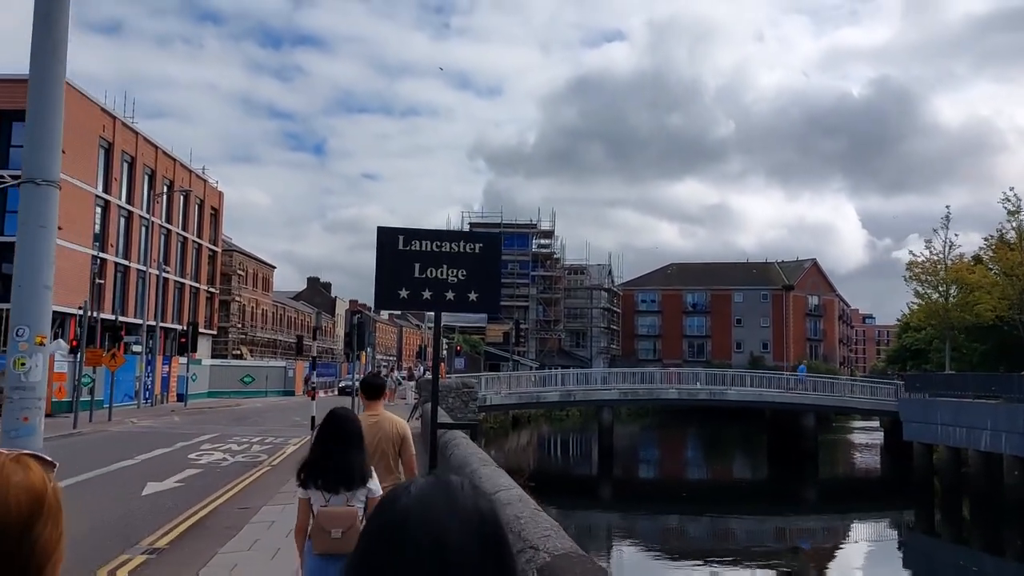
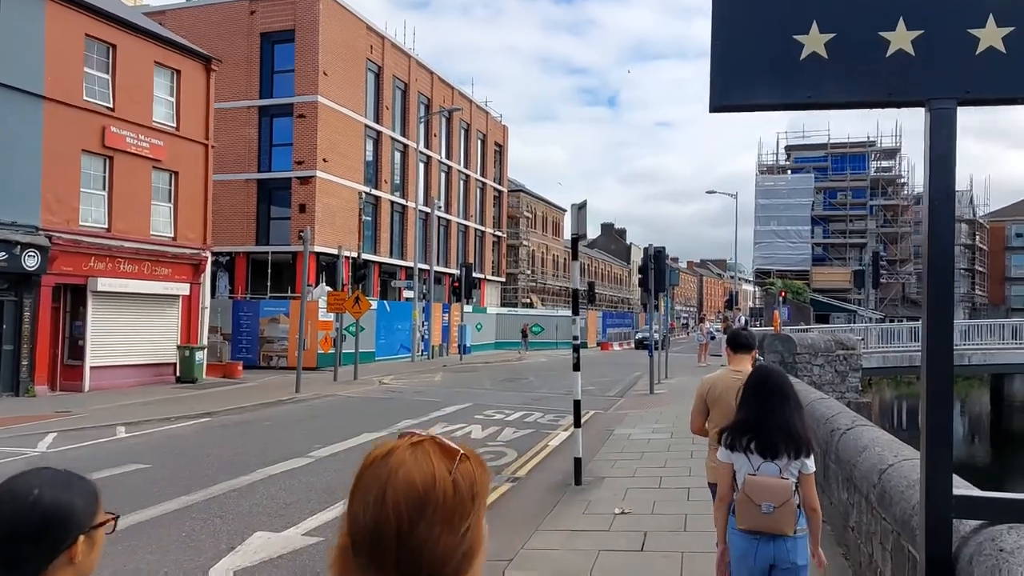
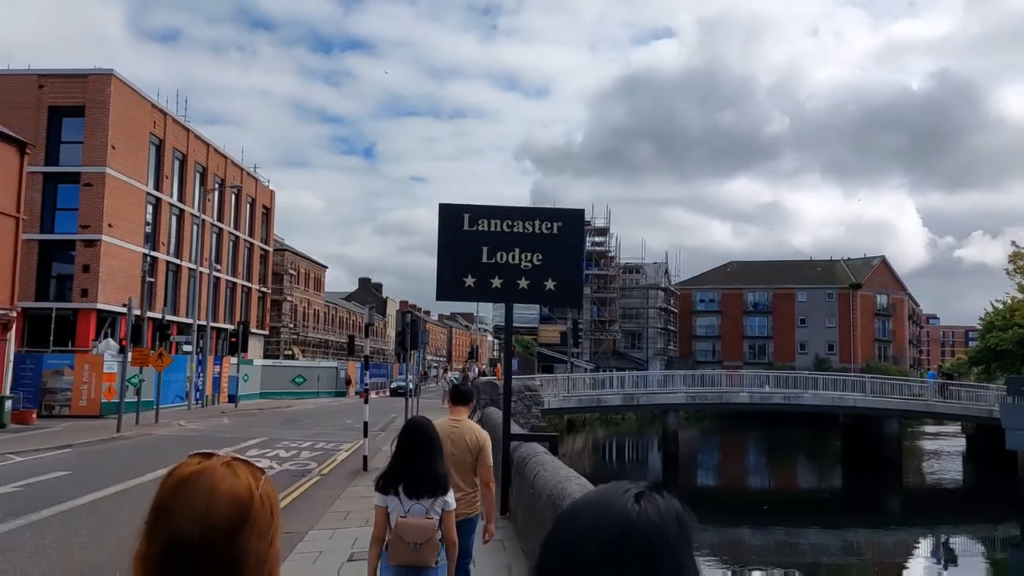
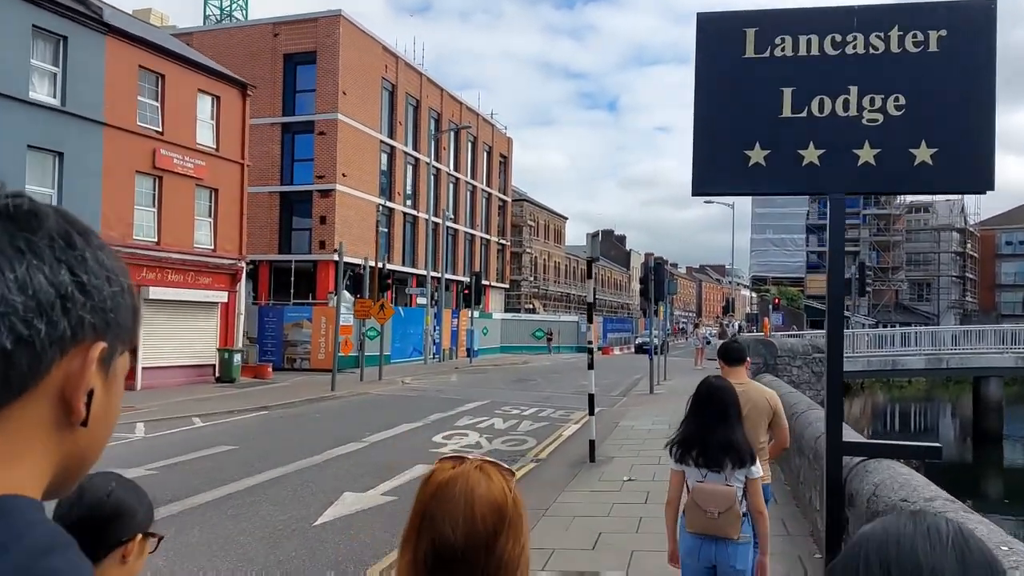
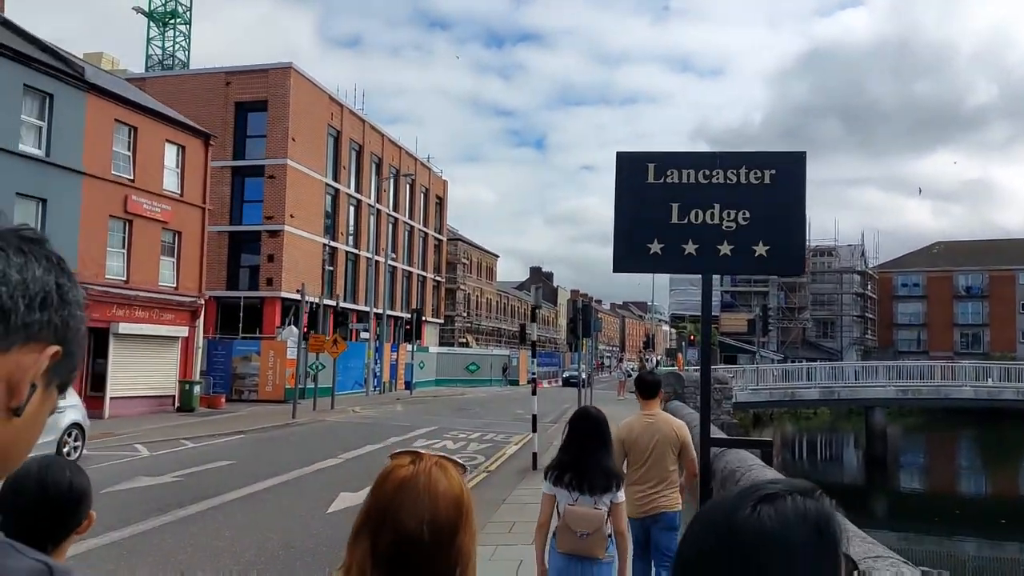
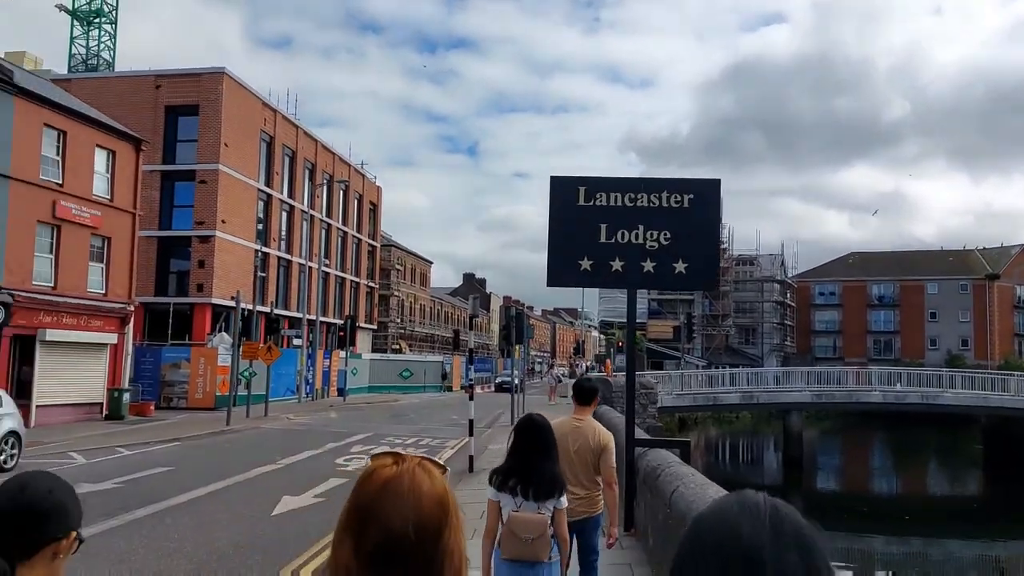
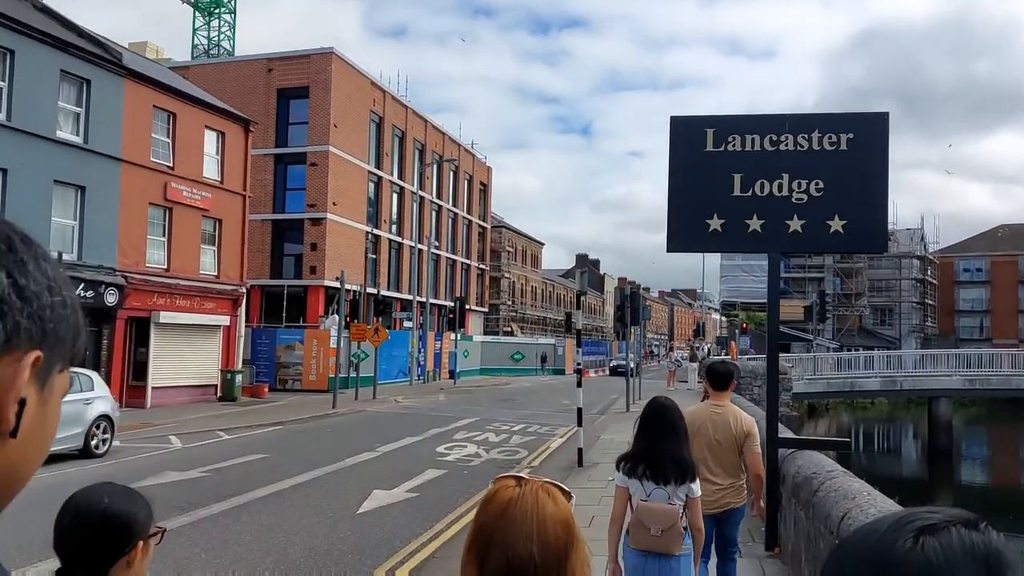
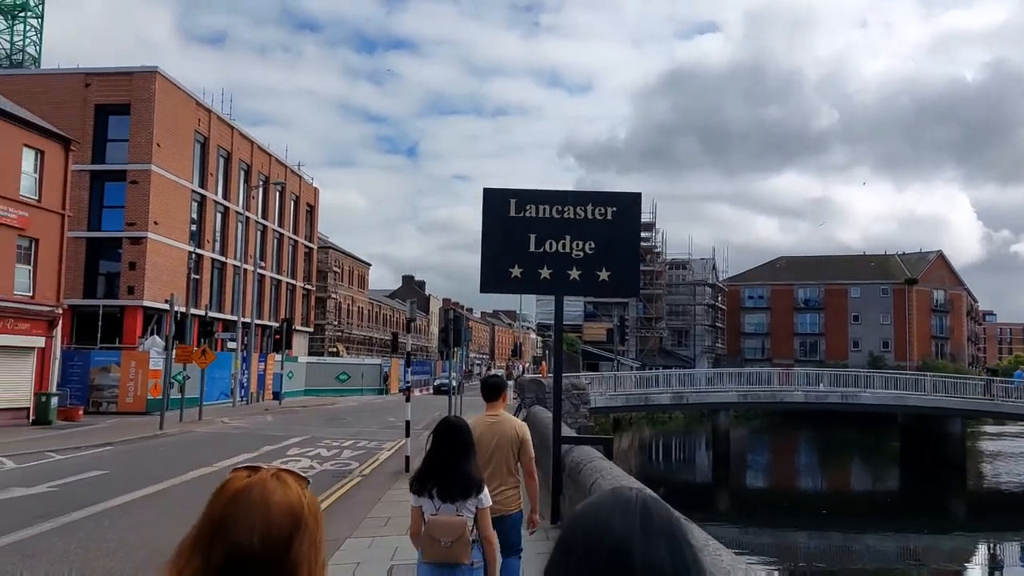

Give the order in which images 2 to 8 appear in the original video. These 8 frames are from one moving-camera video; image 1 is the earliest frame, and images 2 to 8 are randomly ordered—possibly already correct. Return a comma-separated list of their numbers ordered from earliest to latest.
3, 8, 6, 5, 7, 4, 2
